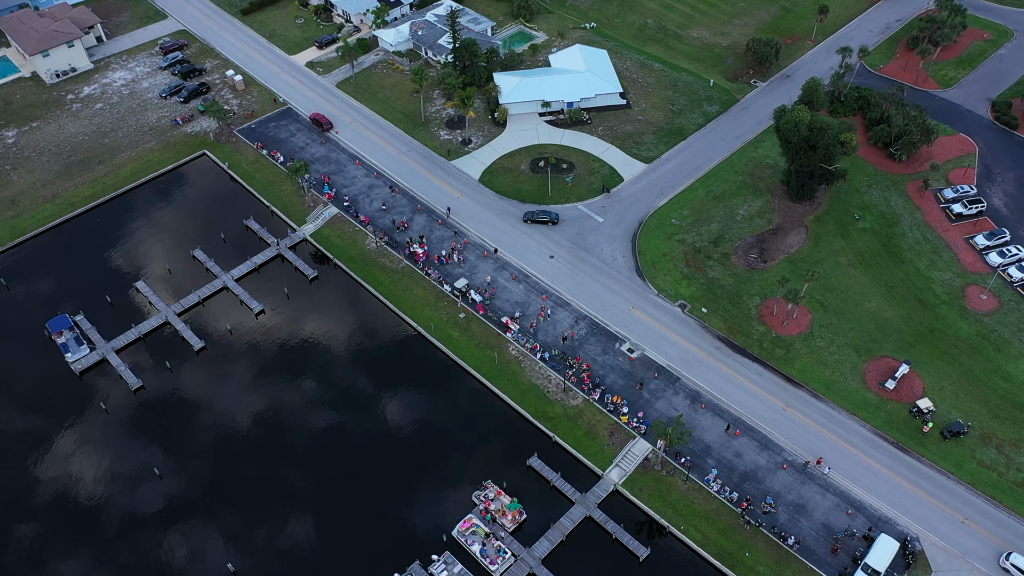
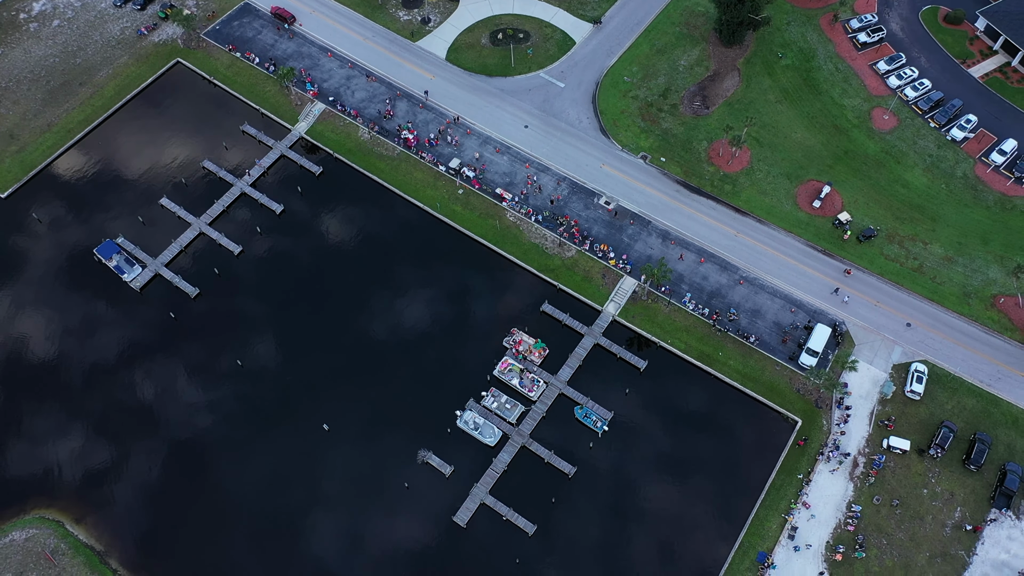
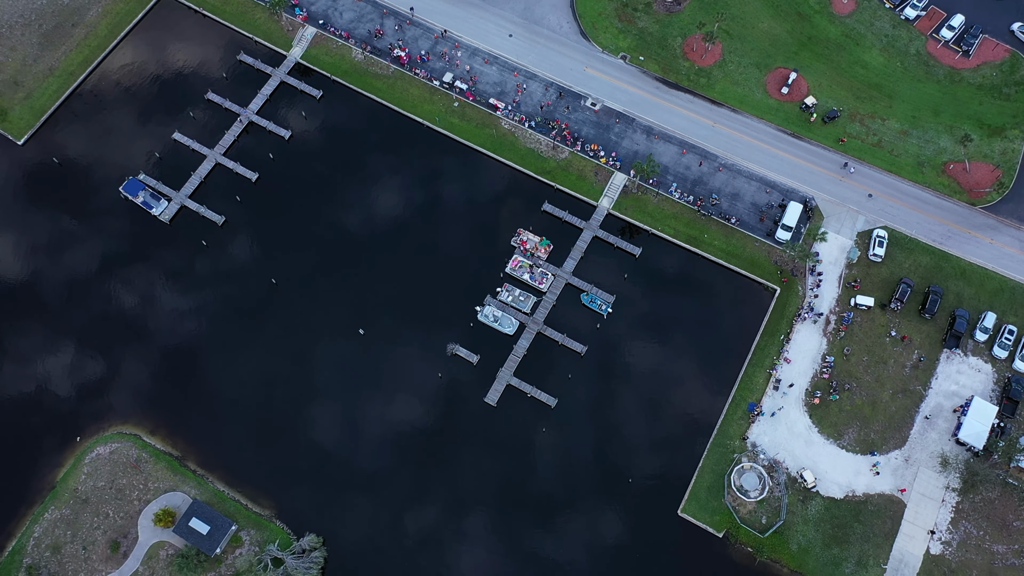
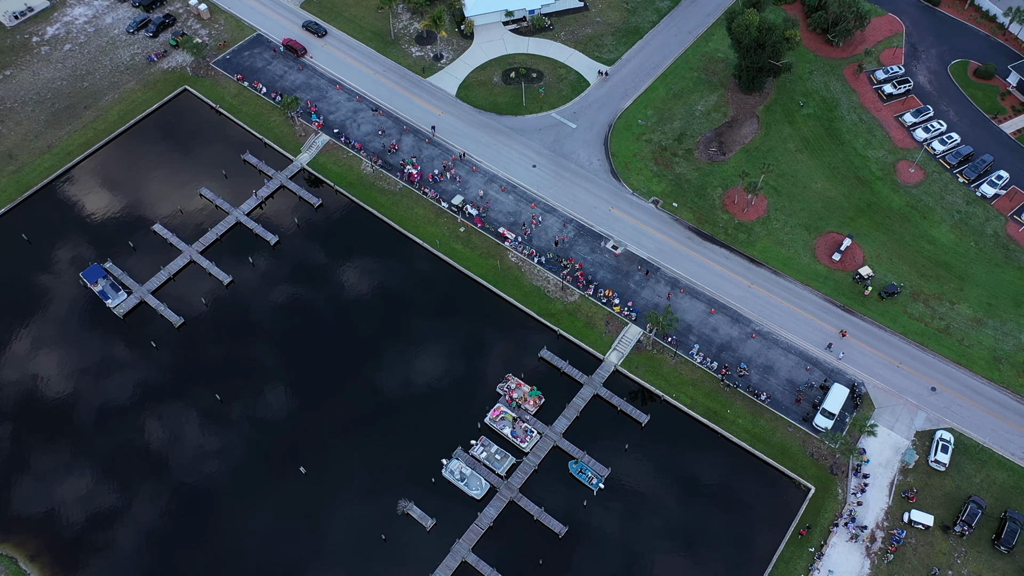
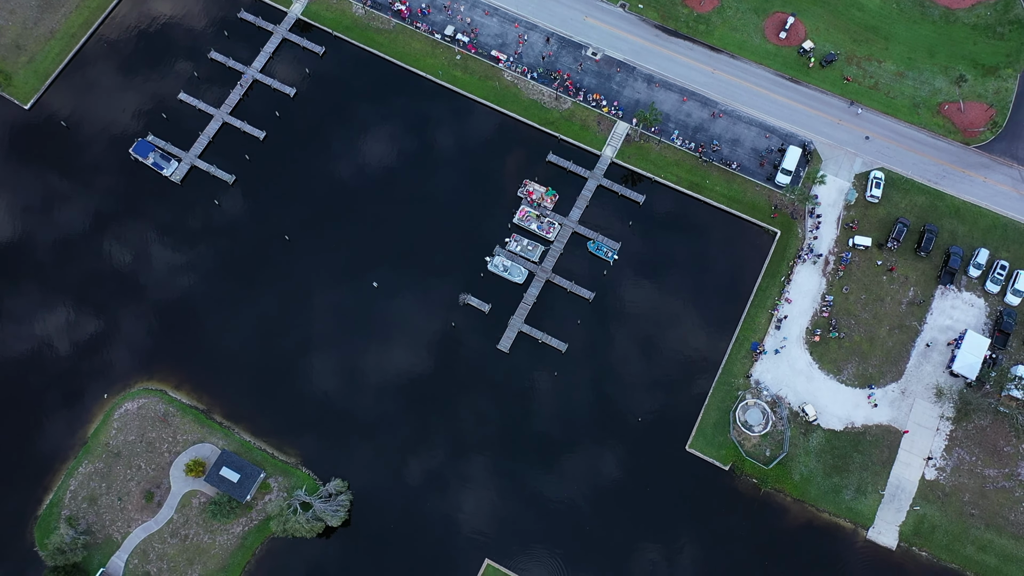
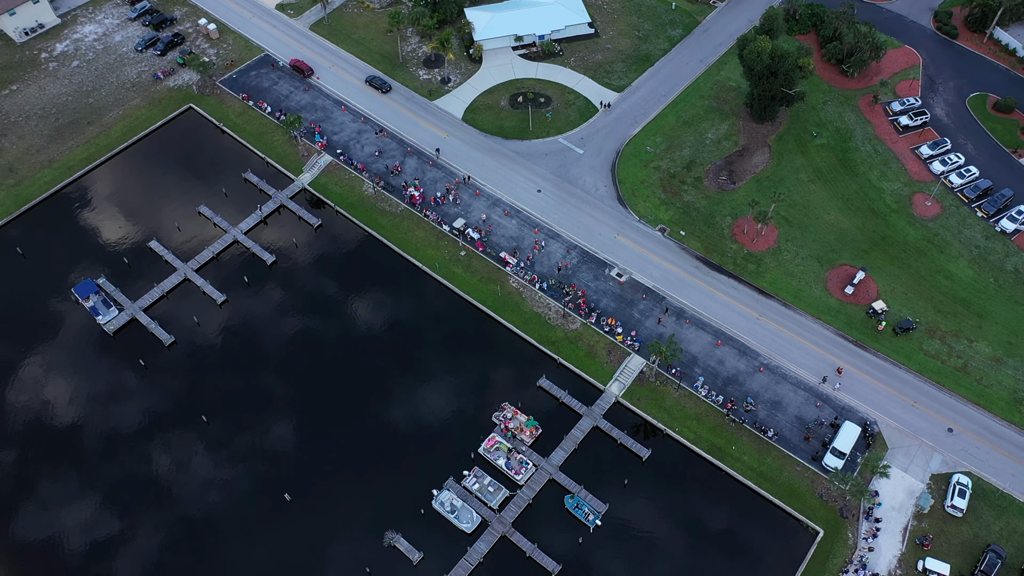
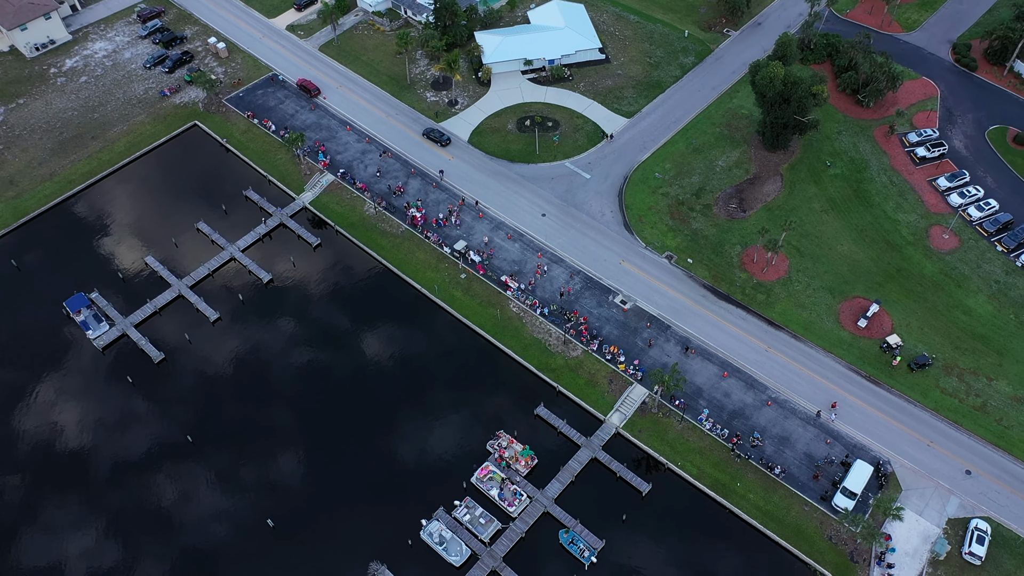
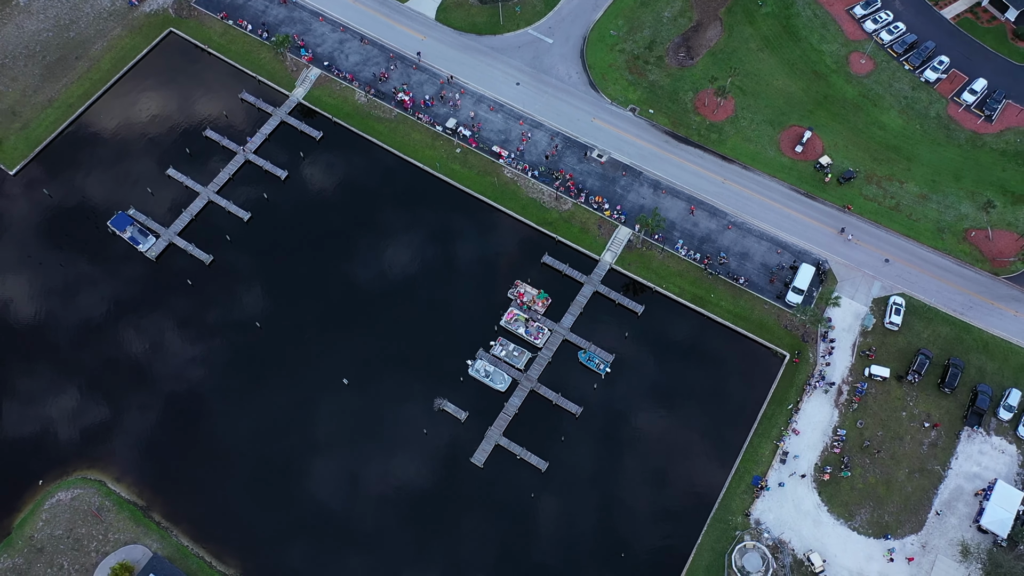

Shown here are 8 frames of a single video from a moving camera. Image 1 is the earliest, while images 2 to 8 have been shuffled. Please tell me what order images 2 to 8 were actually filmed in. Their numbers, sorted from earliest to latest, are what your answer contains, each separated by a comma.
7, 6, 4, 2, 8, 3, 5
